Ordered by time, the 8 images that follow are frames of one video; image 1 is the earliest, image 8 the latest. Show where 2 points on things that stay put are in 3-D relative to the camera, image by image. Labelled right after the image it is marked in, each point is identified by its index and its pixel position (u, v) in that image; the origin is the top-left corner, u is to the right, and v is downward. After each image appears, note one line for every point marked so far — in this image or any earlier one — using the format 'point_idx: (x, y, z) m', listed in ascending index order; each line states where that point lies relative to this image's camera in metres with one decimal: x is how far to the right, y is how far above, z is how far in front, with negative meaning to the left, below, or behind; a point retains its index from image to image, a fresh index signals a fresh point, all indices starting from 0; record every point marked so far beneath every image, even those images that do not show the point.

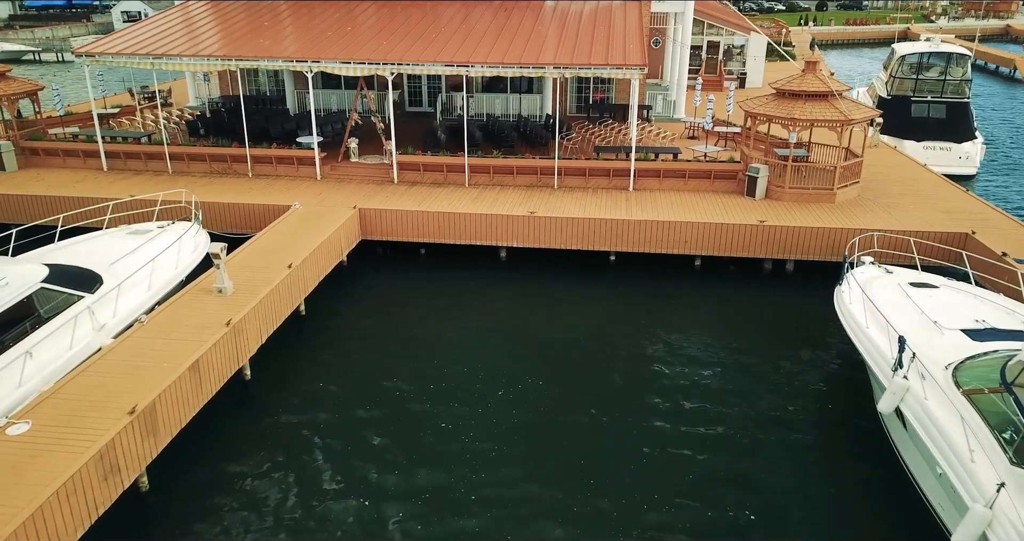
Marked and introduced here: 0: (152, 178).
0: (-8.3, +2.1, +16.9) m
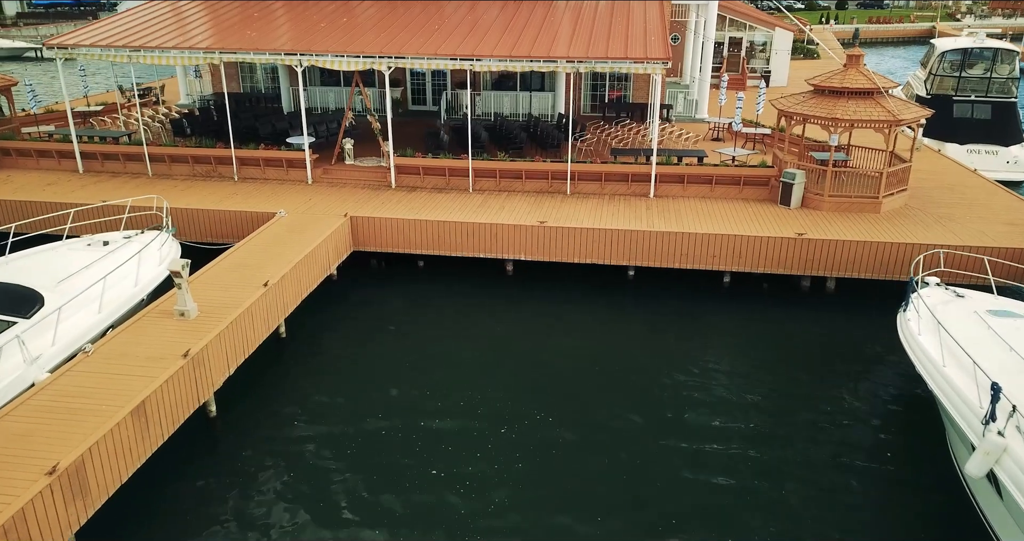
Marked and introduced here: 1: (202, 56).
0: (-8.2, +1.9, +15.6) m
1: (-7.5, +5.1, +17.3) m
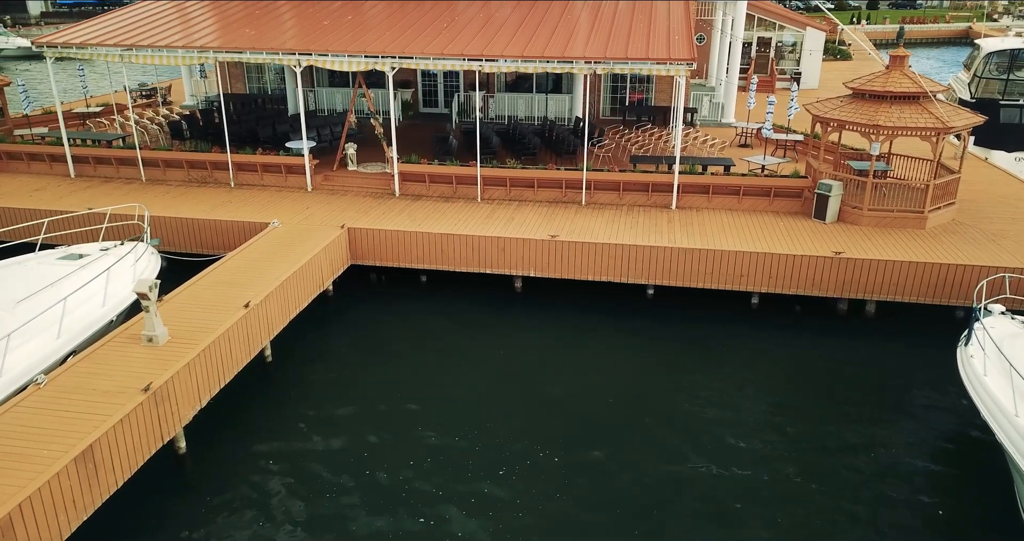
0: (-7.9, +1.7, +14.8) m
1: (-7.2, +4.9, +16.5) m
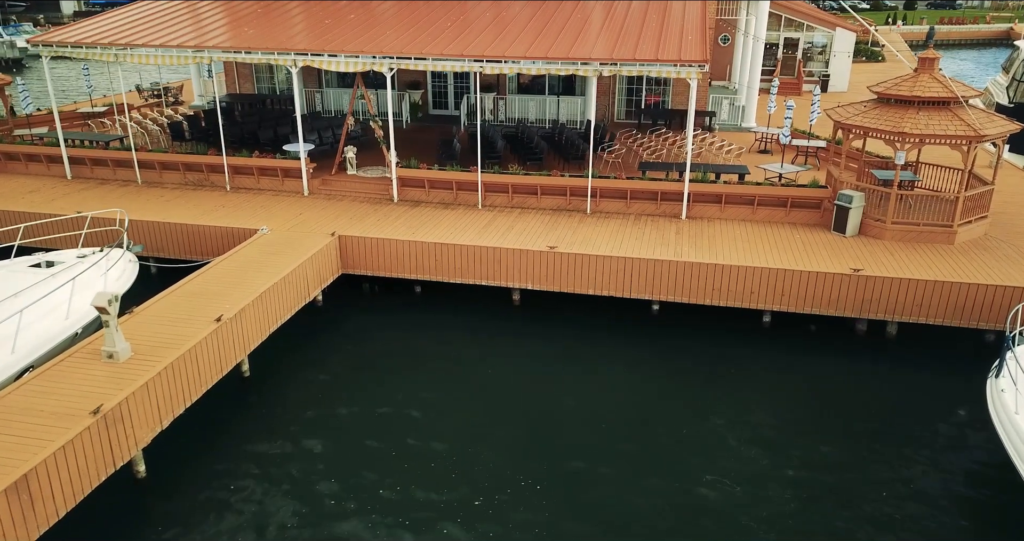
0: (-7.9, +1.6, +14.5) m
1: (-7.0, +4.8, +16.2) m
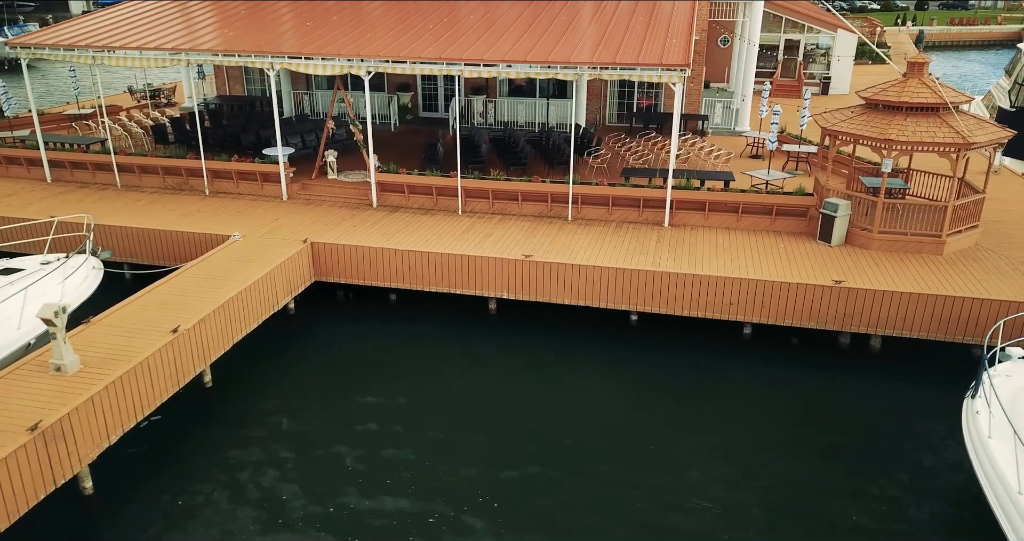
0: (-8.2, +1.5, +14.3) m
1: (-7.3, +4.7, +16.0) m
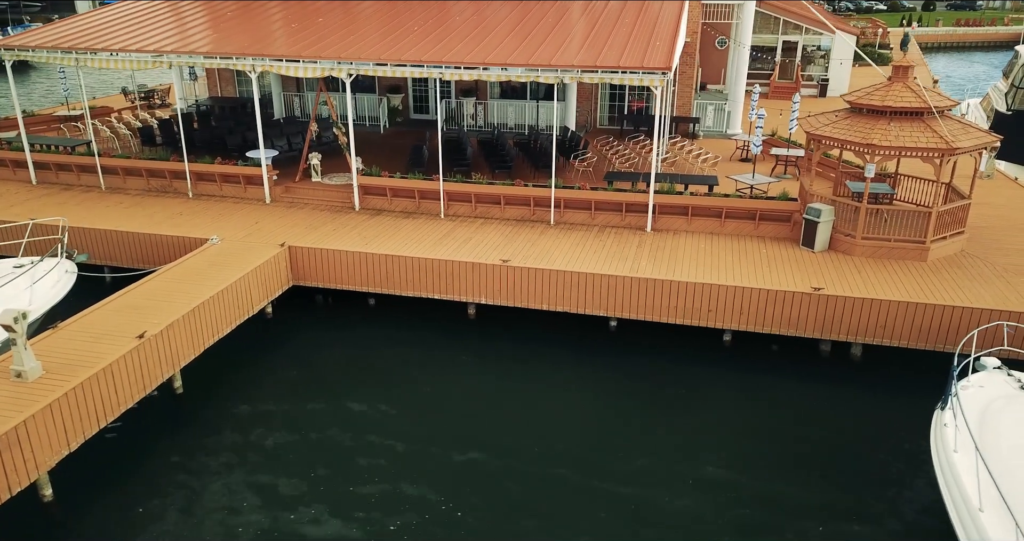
0: (-8.5, +1.5, +14.3) m
1: (-7.6, +4.6, +16.0) m
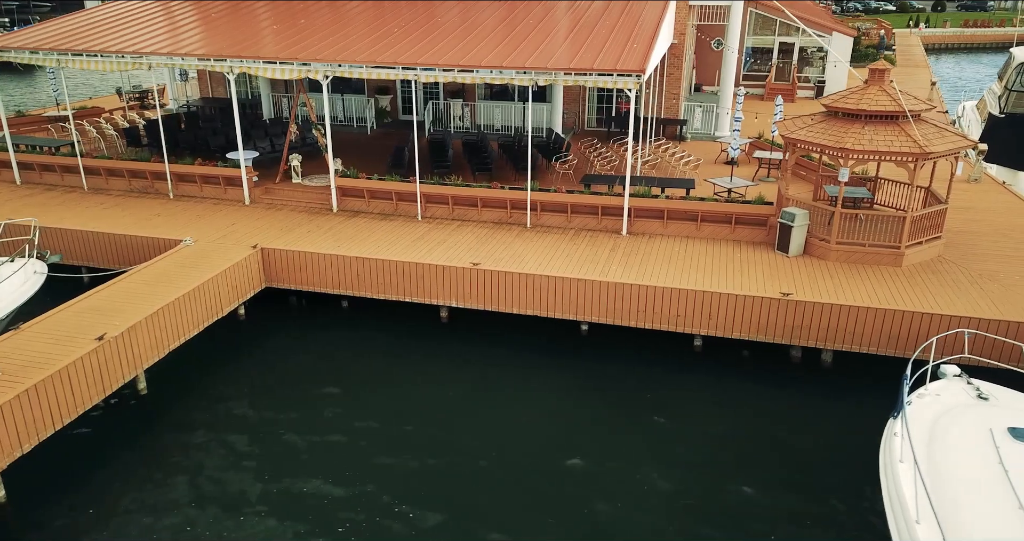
0: (-8.9, +1.5, +14.4) m
1: (-7.9, +4.6, +16.0) m
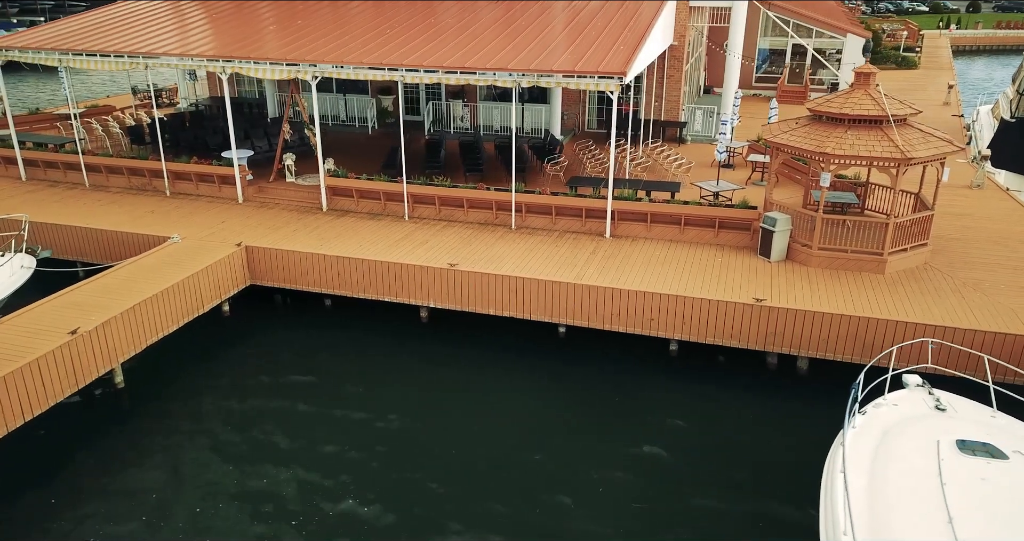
0: (-9.1, +1.6, +14.7) m
1: (-8.0, +4.7, +16.4) m
